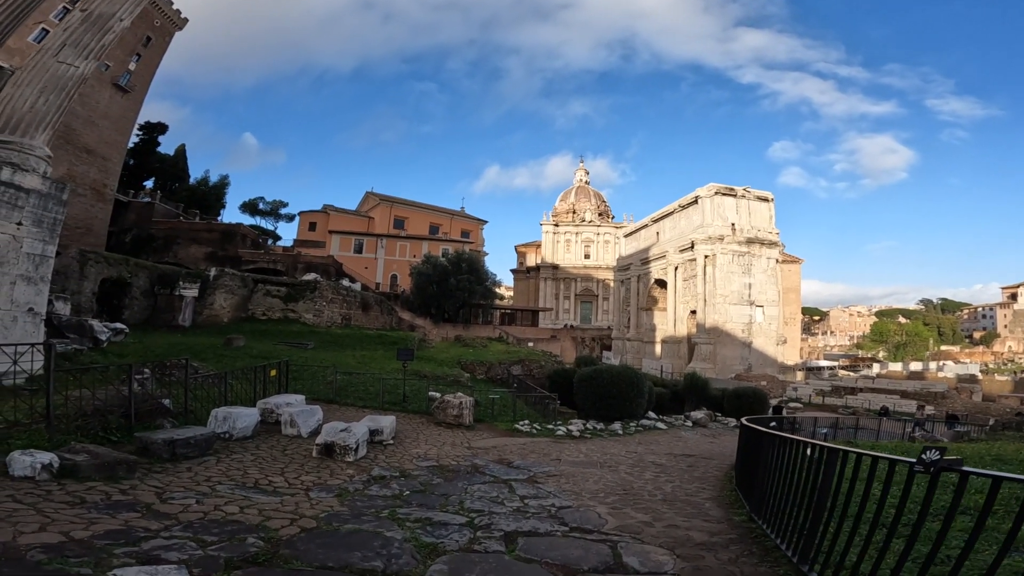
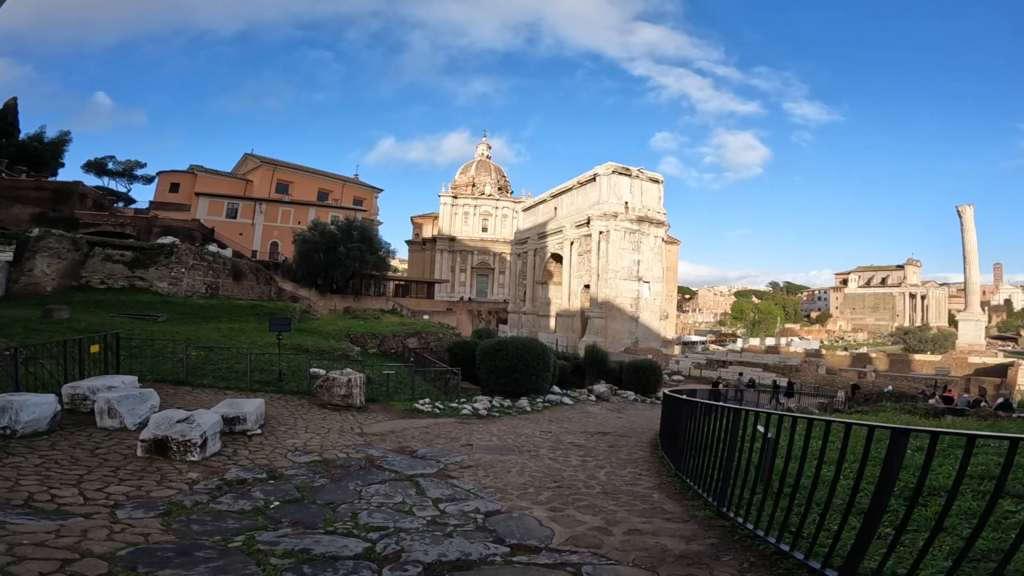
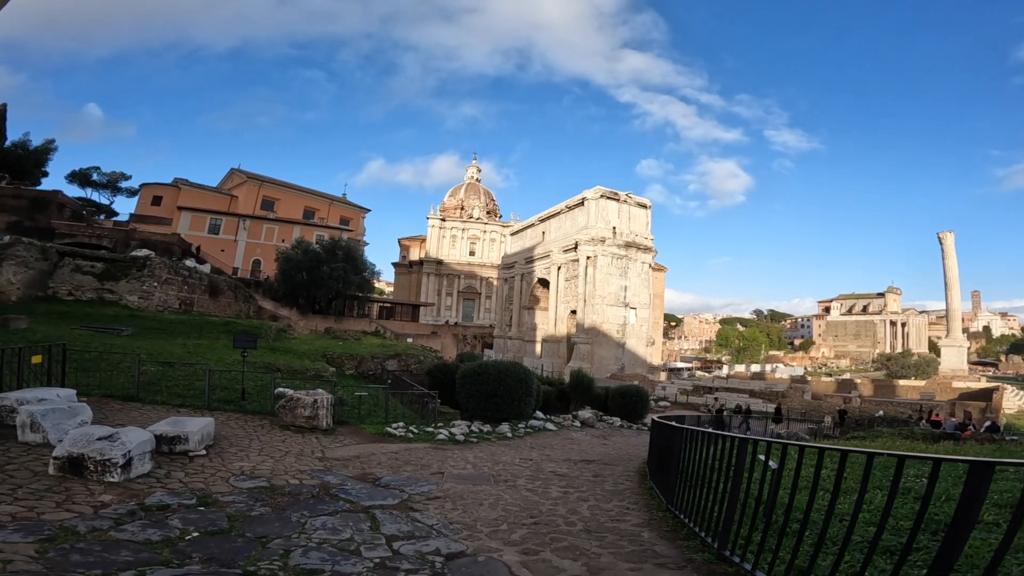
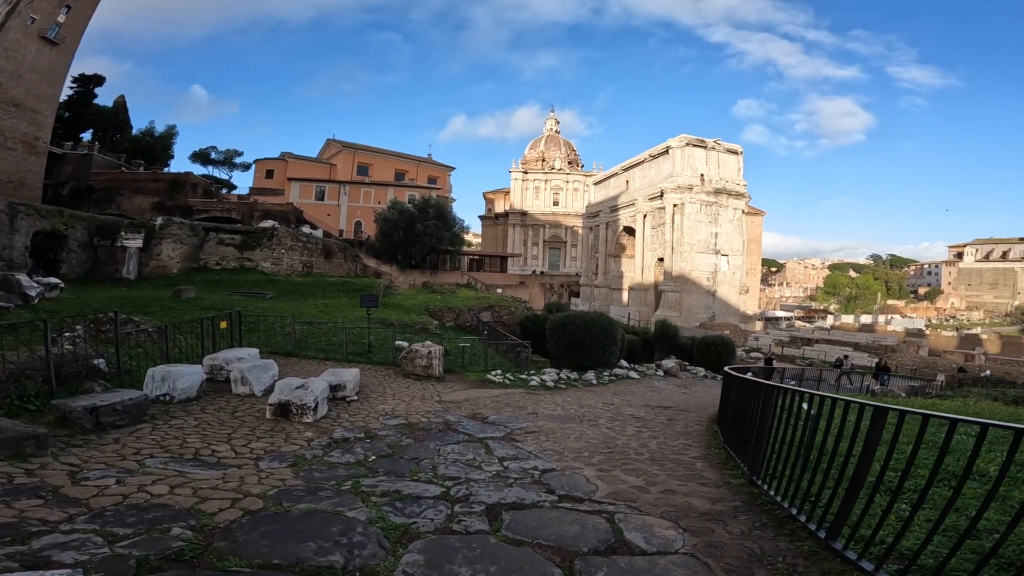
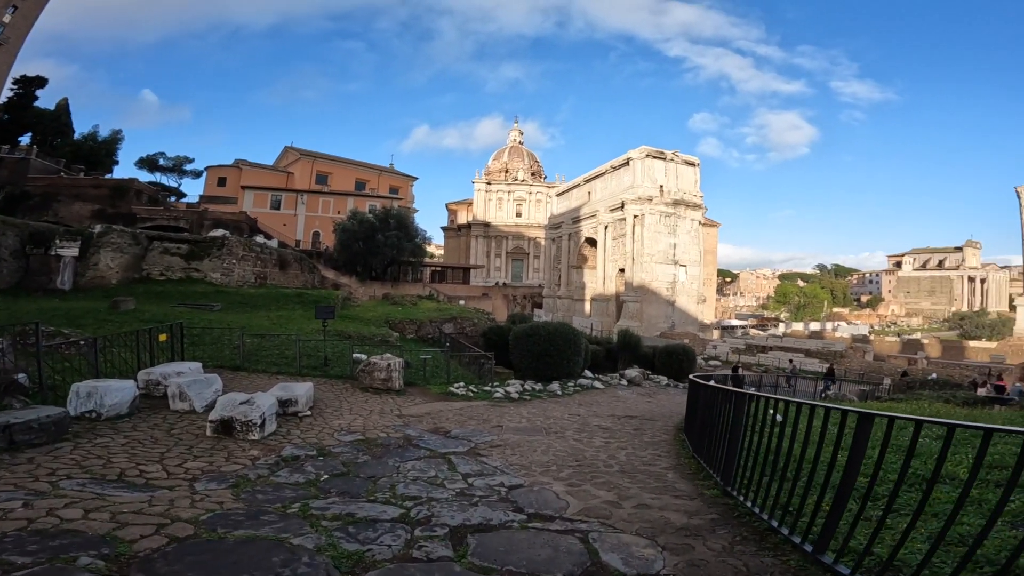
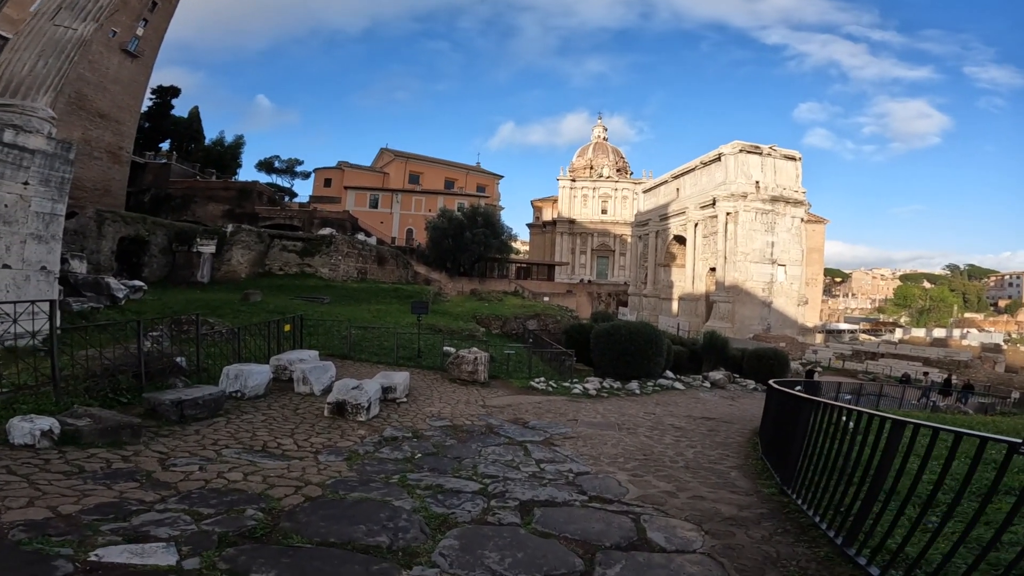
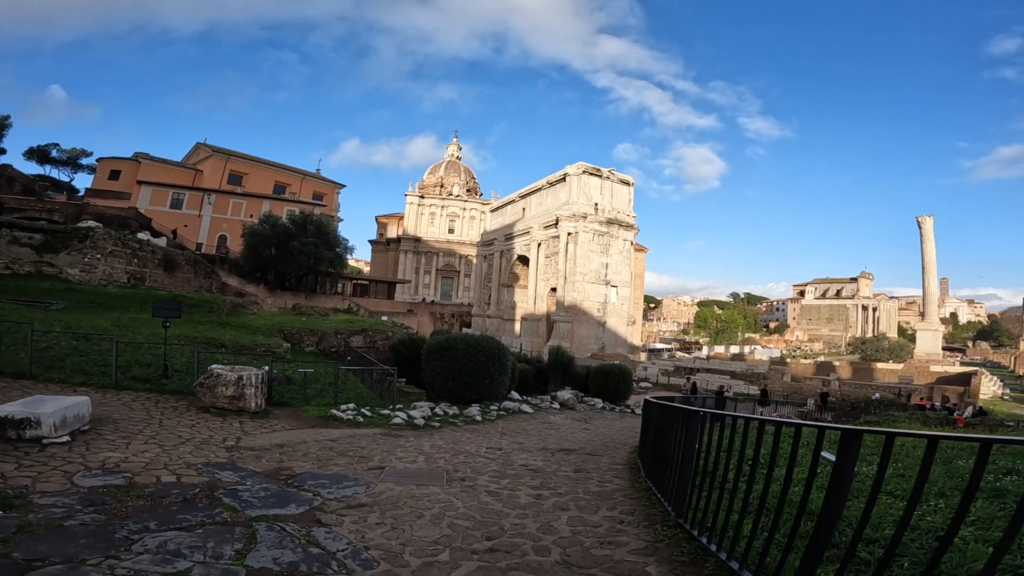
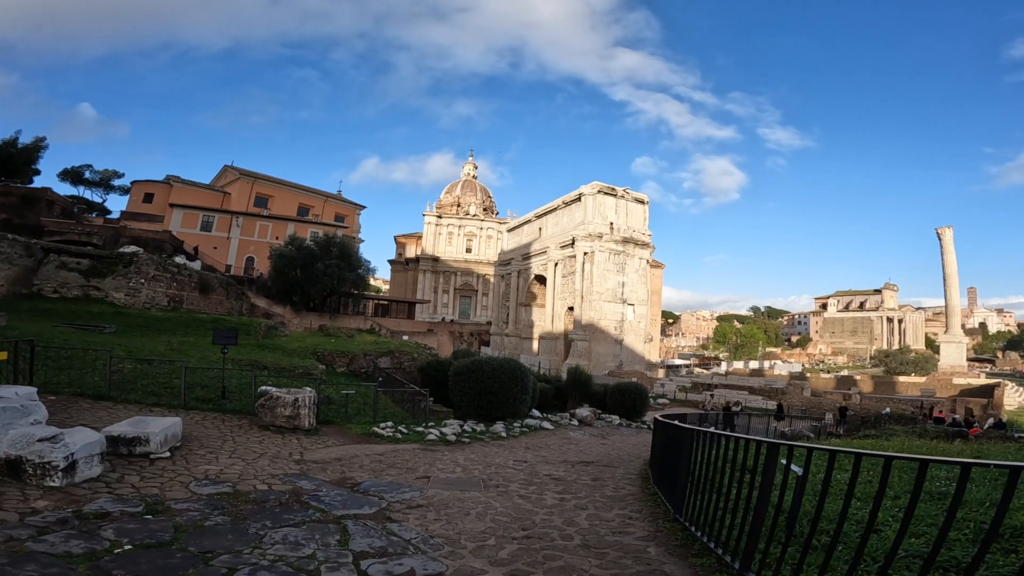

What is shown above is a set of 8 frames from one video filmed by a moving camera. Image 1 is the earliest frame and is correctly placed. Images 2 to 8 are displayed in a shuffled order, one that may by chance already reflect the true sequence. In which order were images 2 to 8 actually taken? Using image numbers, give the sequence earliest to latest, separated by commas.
6, 4, 5, 2, 3, 8, 7
